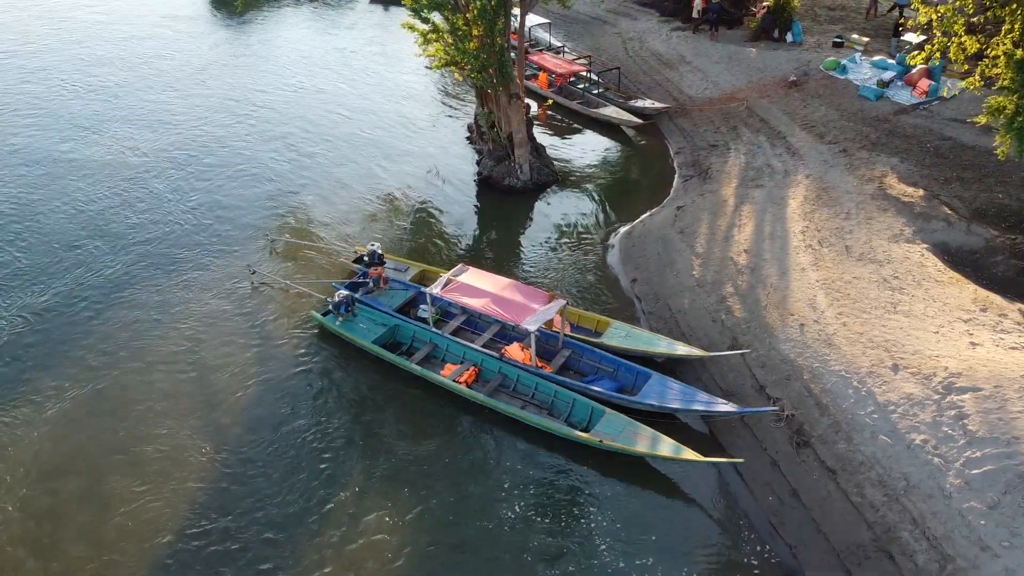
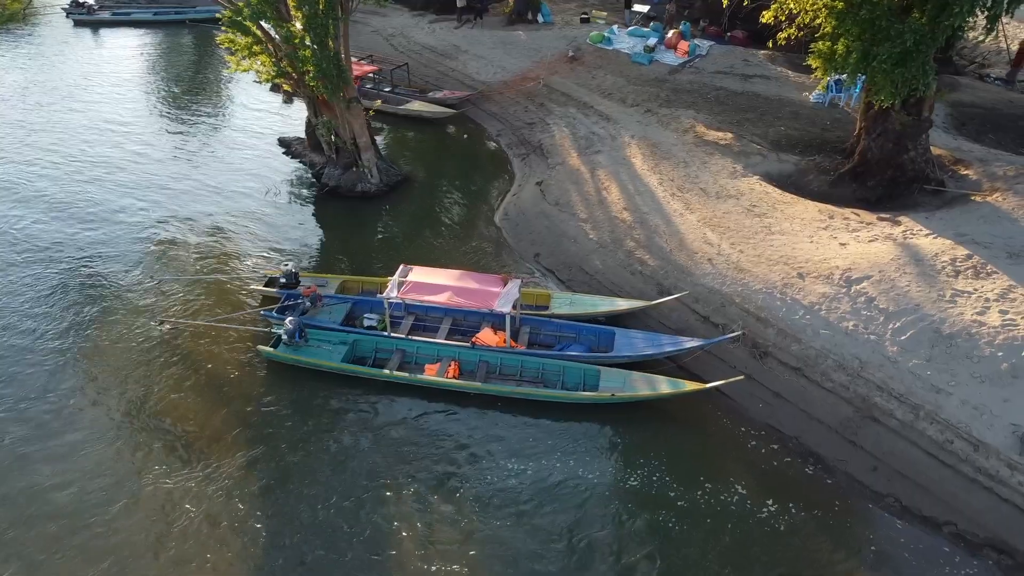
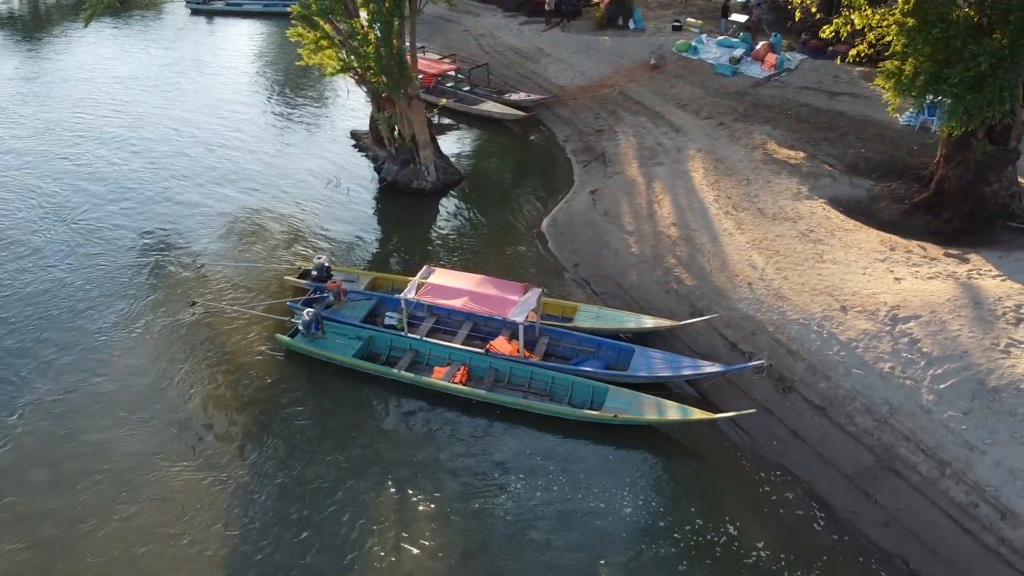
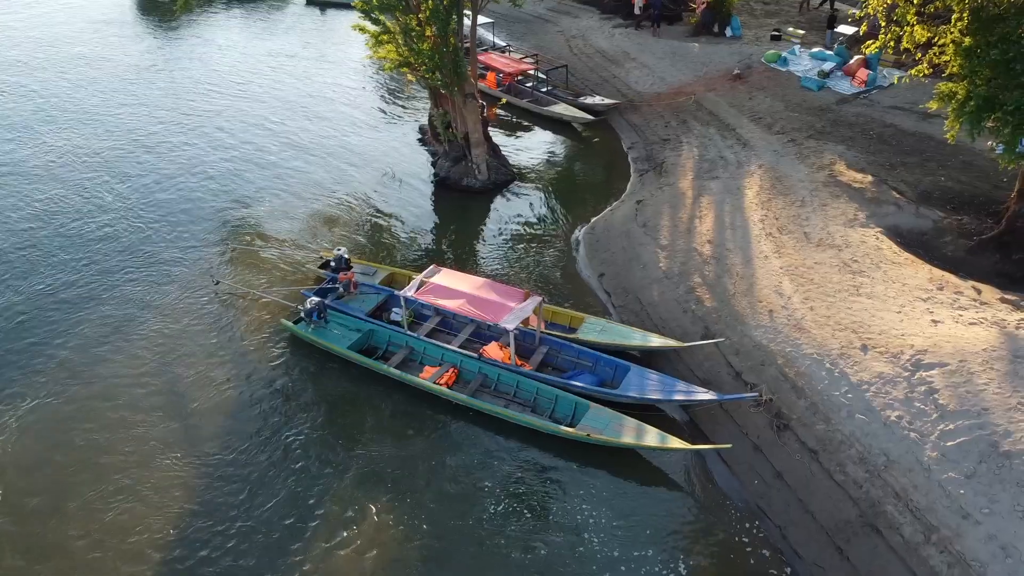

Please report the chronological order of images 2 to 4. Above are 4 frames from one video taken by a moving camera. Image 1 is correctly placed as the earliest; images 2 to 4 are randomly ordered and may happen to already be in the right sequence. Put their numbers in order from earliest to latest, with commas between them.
4, 3, 2
